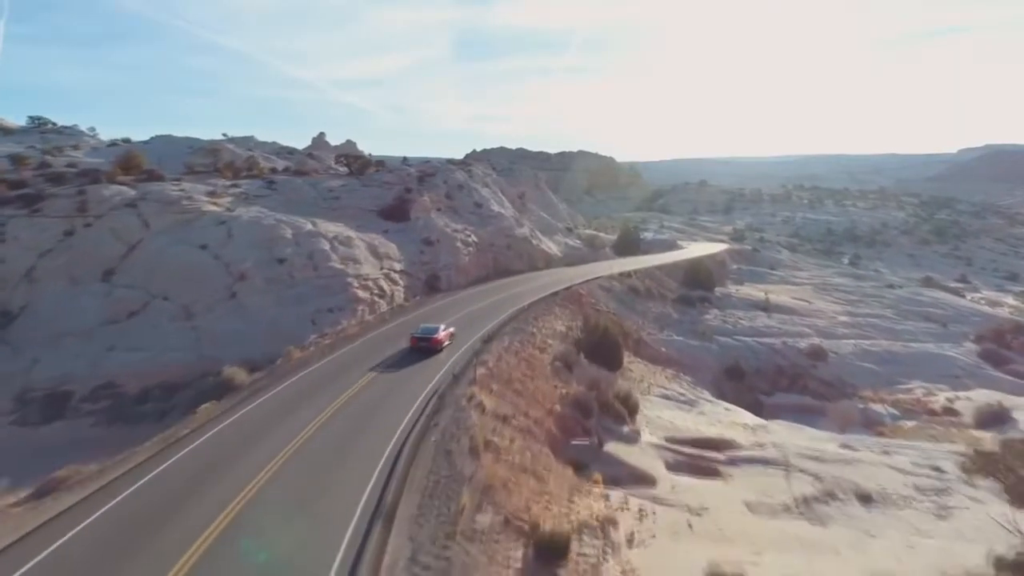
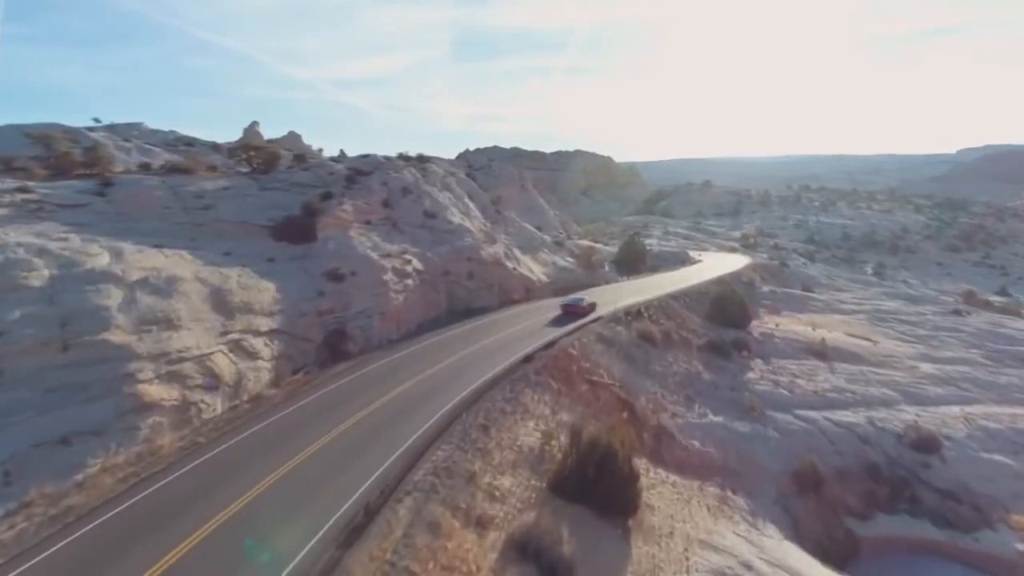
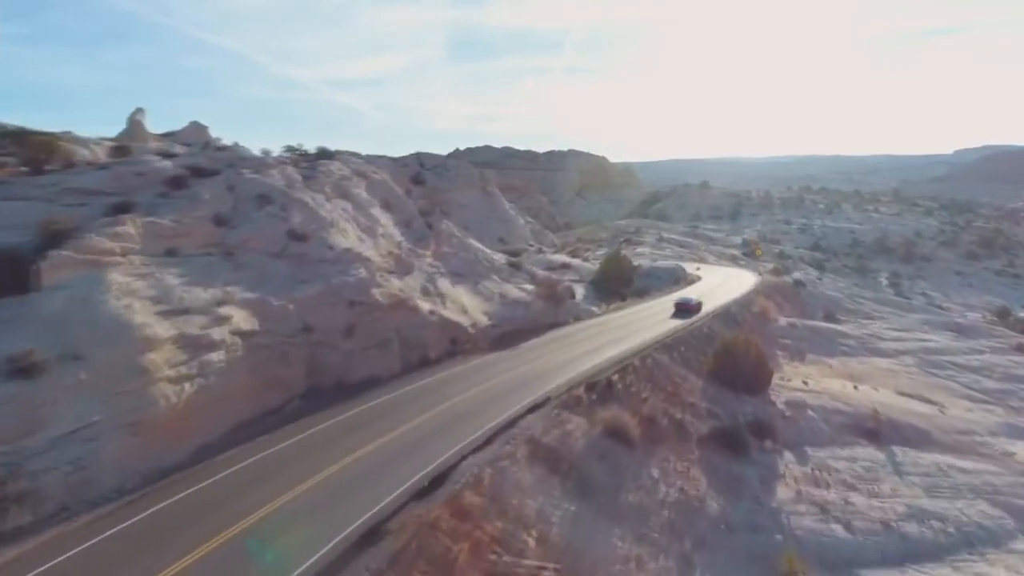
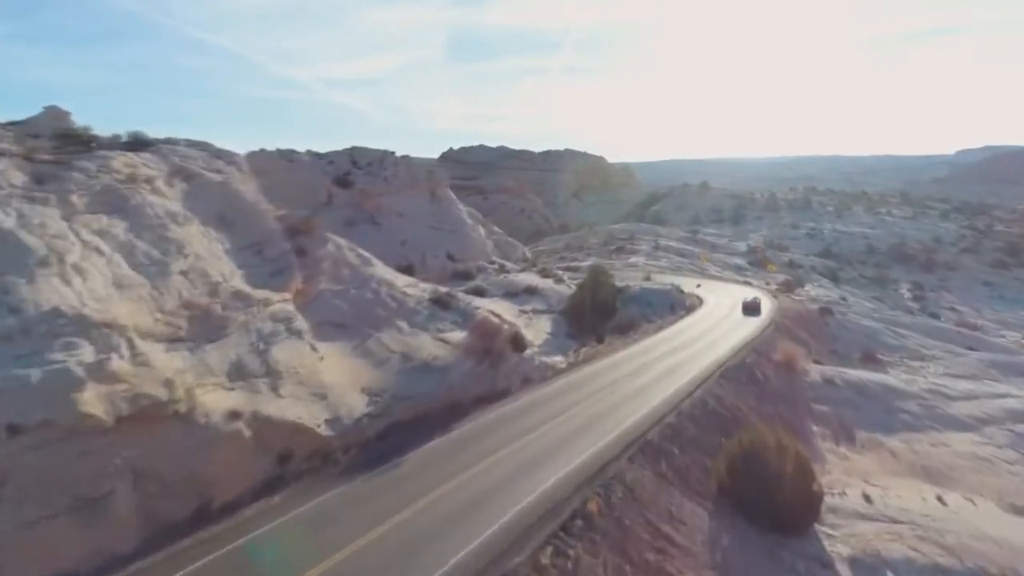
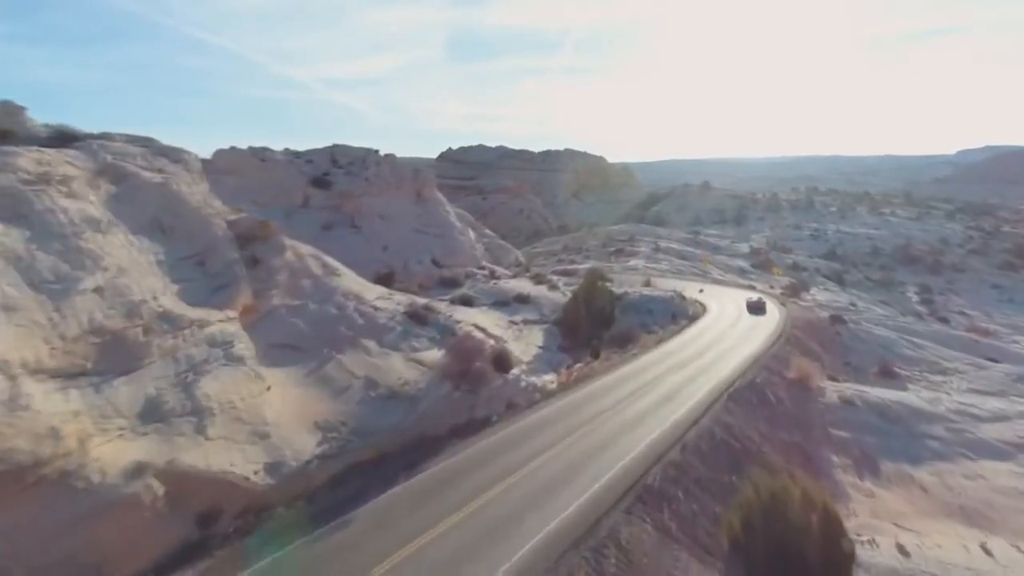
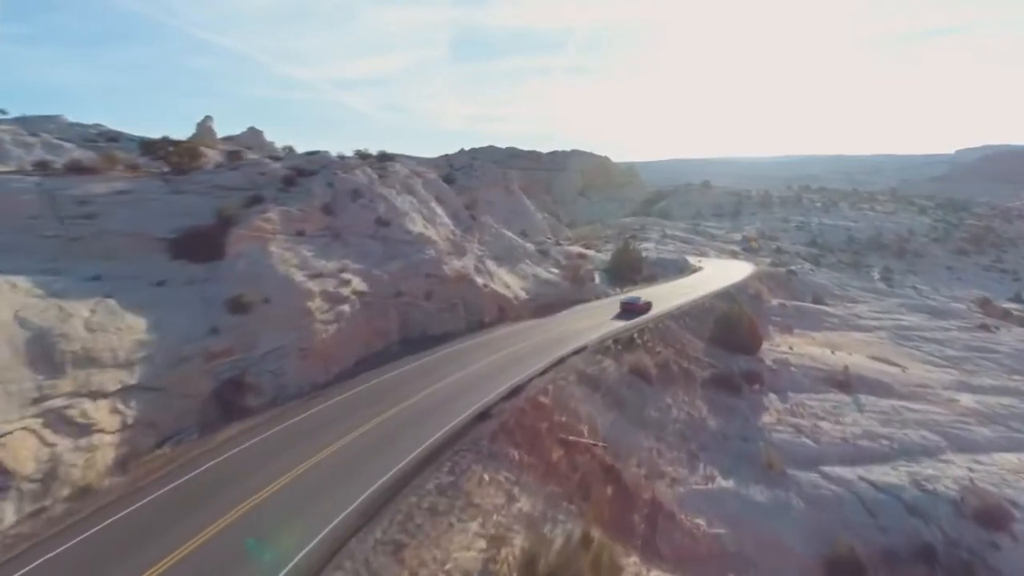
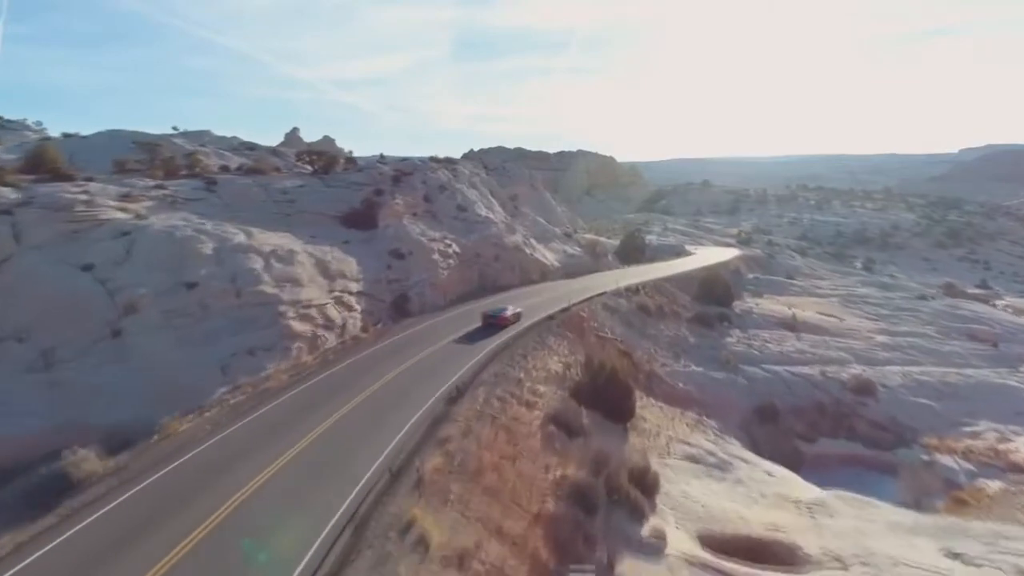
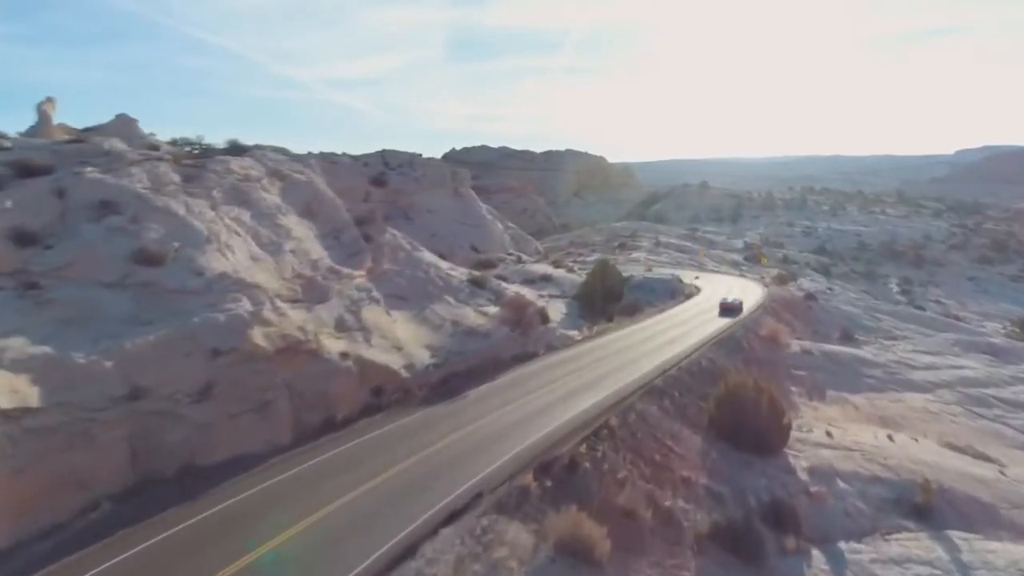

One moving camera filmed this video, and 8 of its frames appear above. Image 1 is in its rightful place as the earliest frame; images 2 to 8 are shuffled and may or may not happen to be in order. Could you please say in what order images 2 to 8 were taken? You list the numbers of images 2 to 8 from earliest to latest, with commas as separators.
7, 2, 6, 3, 8, 4, 5
